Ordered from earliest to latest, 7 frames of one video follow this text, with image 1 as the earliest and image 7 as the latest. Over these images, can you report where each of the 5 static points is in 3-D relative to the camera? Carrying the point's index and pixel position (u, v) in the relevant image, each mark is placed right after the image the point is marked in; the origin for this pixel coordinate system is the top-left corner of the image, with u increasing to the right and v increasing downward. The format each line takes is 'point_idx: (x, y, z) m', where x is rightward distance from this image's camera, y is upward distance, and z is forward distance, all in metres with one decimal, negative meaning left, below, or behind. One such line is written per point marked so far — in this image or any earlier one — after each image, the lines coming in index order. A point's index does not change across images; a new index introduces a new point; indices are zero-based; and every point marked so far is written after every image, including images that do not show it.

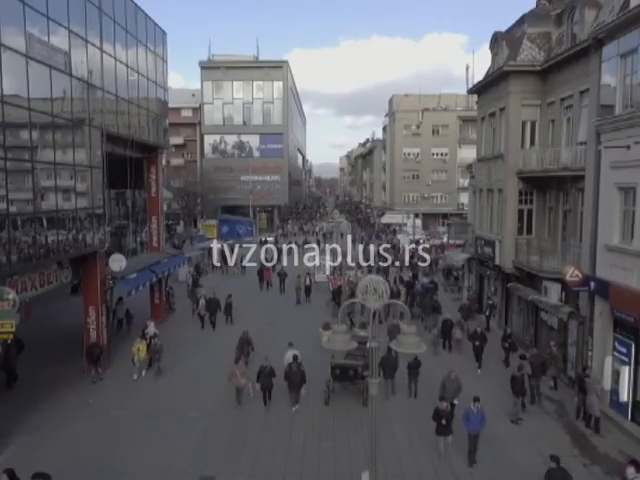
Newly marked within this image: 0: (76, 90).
0: (-6.6, +4.1, +18.7) m
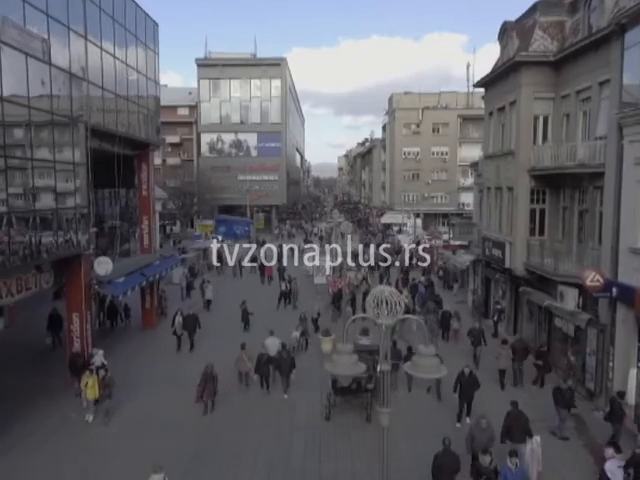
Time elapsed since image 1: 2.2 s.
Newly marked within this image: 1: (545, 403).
0: (-6.6, +4.0, +17.4) m
1: (+5.3, -3.9, +16.5) m
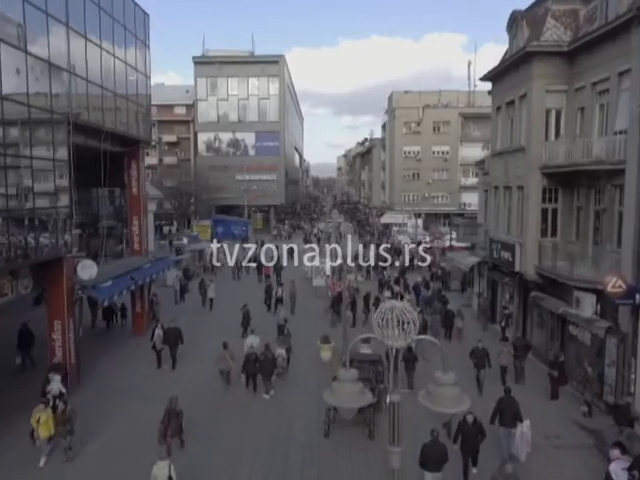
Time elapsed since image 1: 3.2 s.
0: (-6.6, +4.0, +16.3) m
1: (+5.3, -3.9, +15.3) m
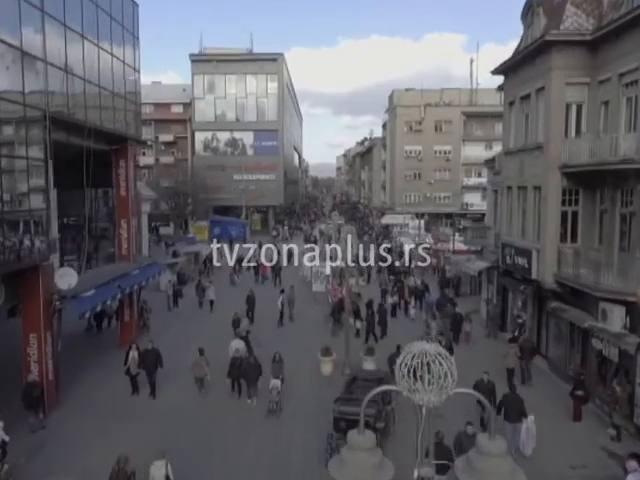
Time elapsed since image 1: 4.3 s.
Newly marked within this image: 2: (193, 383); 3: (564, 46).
0: (-6.6, +3.8, +14.8) m
1: (+5.3, -4.1, +13.9) m
2: (-3.5, -3.9, +19.0) m
3: (+5.9, +4.7, +16.9) m
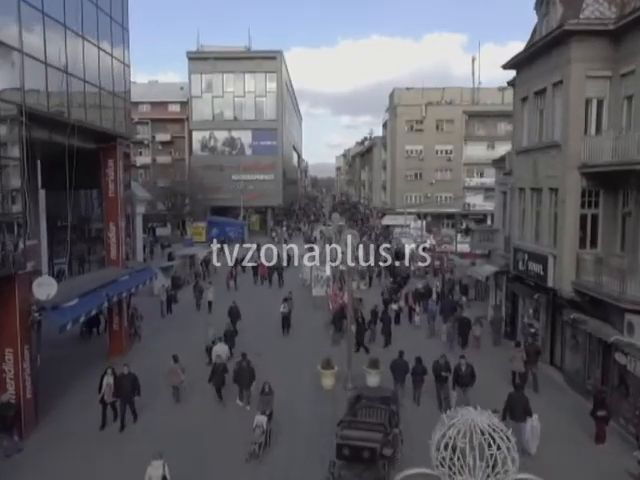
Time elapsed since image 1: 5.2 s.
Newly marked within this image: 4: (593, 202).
0: (-6.6, +3.7, +13.5) m
1: (+5.4, -4.2, +12.7) m
2: (-3.5, -4.0, +17.8) m
3: (+5.9, +4.6, +15.7) m
4: (+6.3, +0.9, +16.1) m
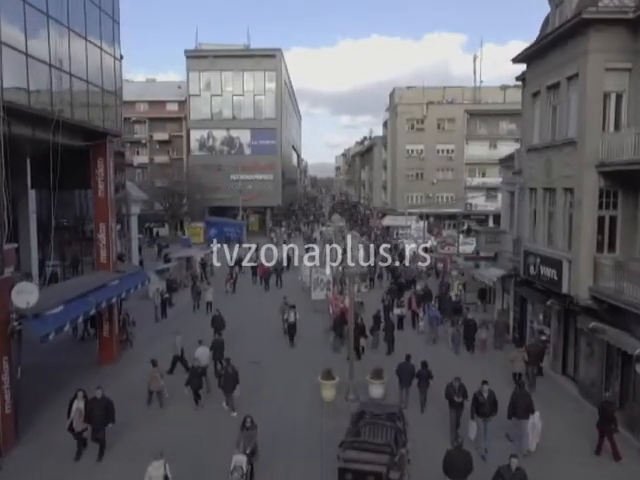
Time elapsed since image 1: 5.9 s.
0: (-6.6, +3.6, +12.5) m
1: (+5.4, -4.3, +11.7) m
2: (-3.5, -4.1, +16.8) m
3: (+6.0, +4.5, +14.7) m
4: (+6.3, +0.8, +15.1) m
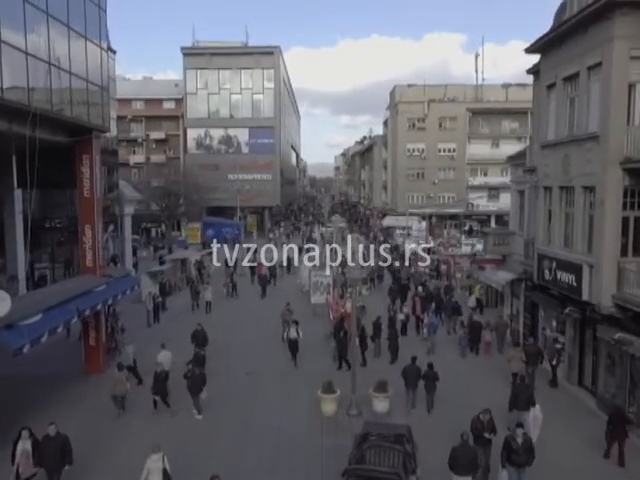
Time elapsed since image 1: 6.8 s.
0: (-6.6, +3.6, +11.3) m
1: (+5.4, -4.3, +10.5) m
2: (-3.5, -4.2, +15.6) m
3: (+6.0, +4.5, +13.5) m
4: (+6.3, +0.7, +13.9) m
